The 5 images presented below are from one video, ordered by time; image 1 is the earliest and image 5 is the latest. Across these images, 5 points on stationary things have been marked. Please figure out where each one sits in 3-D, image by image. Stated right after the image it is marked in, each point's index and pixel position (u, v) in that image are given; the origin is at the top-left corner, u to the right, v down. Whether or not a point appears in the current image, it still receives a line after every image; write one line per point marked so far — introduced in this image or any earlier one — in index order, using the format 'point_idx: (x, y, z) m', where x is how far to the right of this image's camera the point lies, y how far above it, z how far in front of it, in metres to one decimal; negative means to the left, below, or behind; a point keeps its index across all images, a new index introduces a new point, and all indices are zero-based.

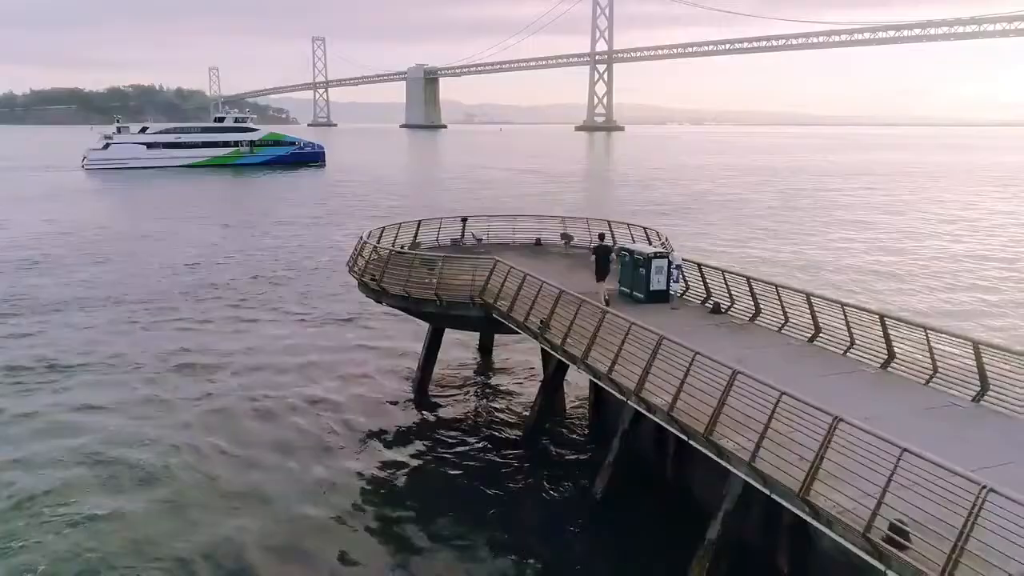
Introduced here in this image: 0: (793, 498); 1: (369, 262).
0: (+2.8, -2.1, +7.8) m
1: (-3.3, +0.6, +18.5) m
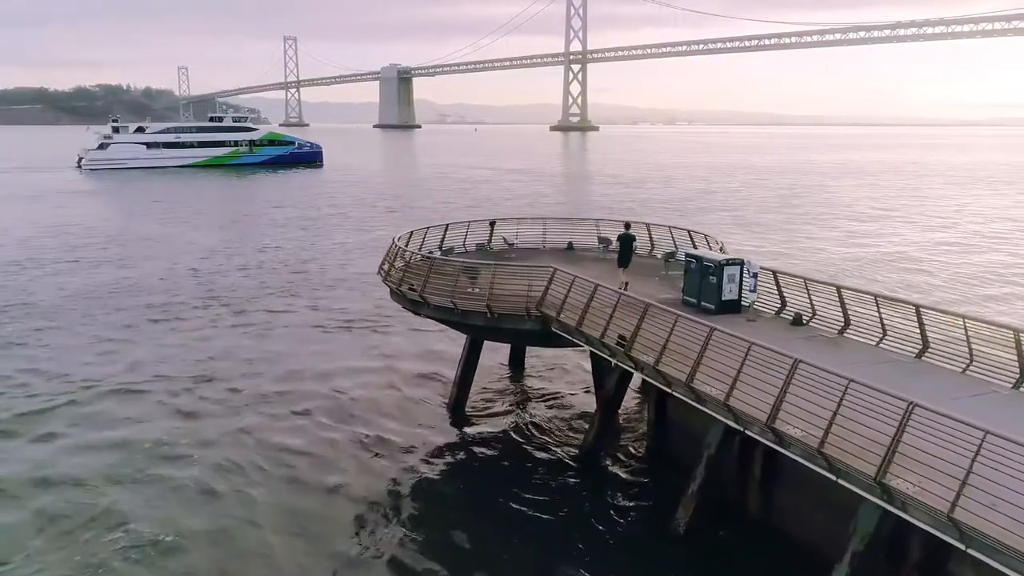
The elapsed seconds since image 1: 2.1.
0: (+4.1, -2.2, +6.7) m
1: (-2.3, +0.4, +17.1) m
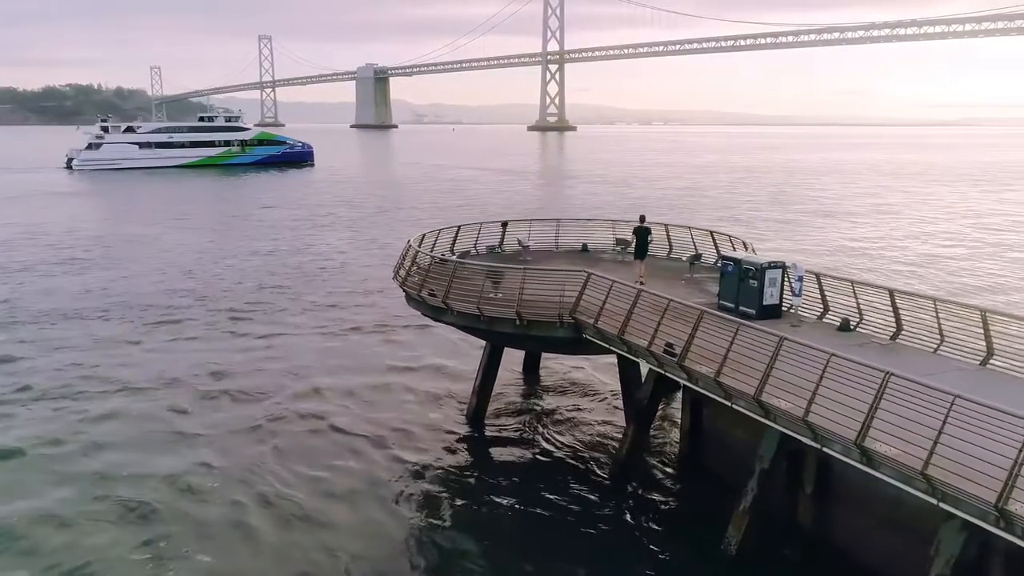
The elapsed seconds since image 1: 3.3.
0: (+4.9, -2.3, +6.0) m
1: (-1.8, +0.3, +16.3) m
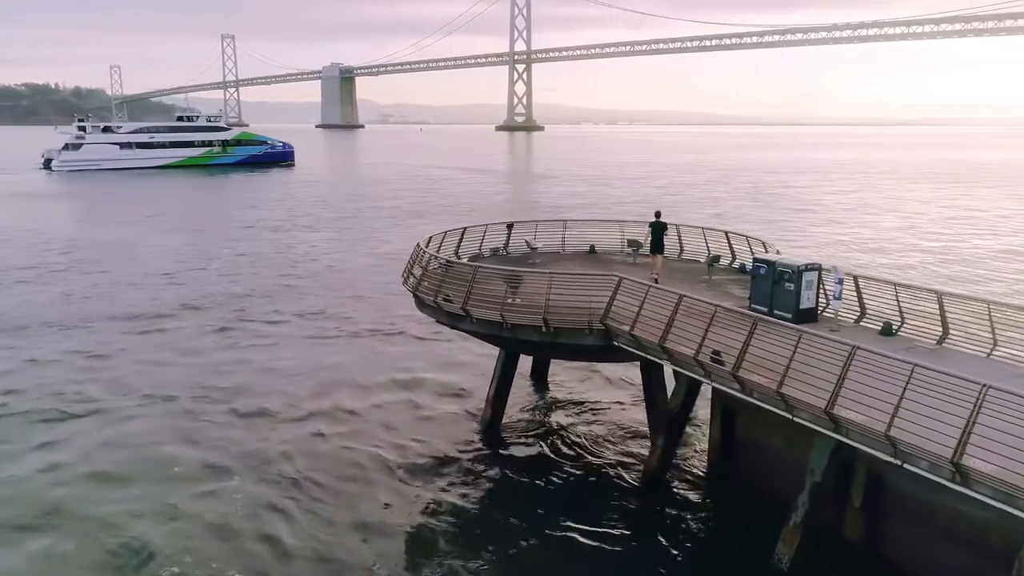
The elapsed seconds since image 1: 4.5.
0: (+5.7, -2.4, +5.5) m
1: (-1.4, +0.2, +15.6) m
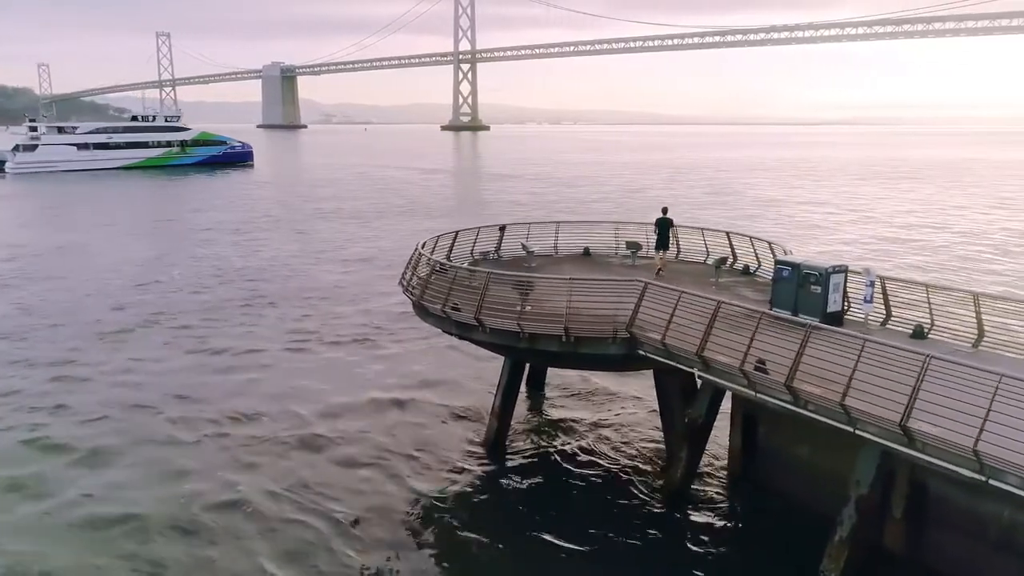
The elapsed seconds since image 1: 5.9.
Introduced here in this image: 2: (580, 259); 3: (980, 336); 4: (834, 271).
0: (+6.5, -2.4, +5.2) m
1: (-1.3, 0.0, +14.8) m
2: (+1.6, +0.7, +19.4) m
3: (+7.0, -0.7, +12.1) m
4: (+5.2, +0.3, +12.9) m
